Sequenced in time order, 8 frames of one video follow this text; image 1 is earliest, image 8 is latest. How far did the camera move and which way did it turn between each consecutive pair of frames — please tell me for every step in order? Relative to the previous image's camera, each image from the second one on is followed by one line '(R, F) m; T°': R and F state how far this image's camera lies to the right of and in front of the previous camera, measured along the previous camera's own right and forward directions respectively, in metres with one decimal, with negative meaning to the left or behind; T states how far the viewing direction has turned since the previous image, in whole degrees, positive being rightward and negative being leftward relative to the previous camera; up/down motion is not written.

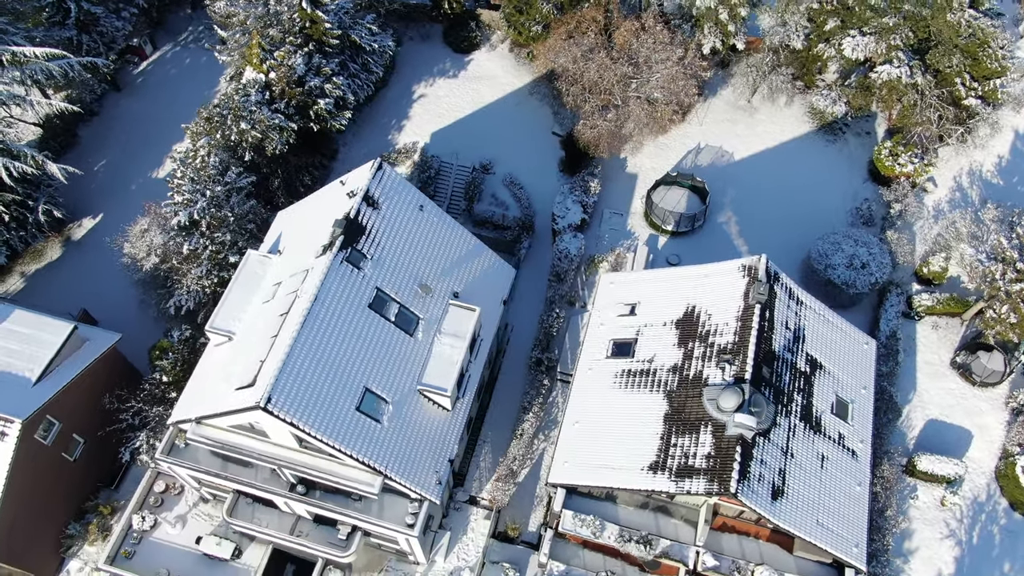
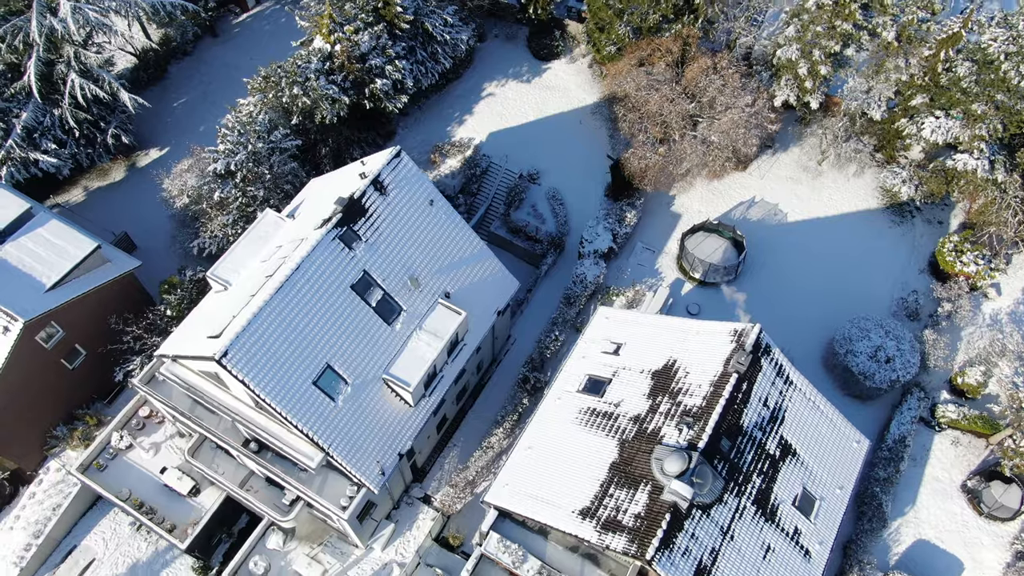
(+4.4, +0.6) m; -7°
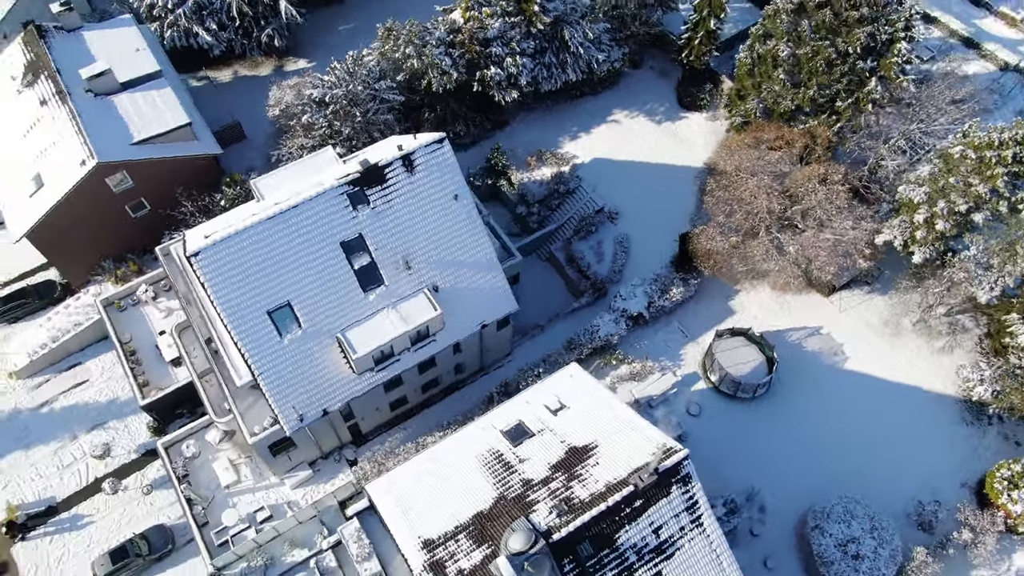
(+7.7, +1.5) m; -13°
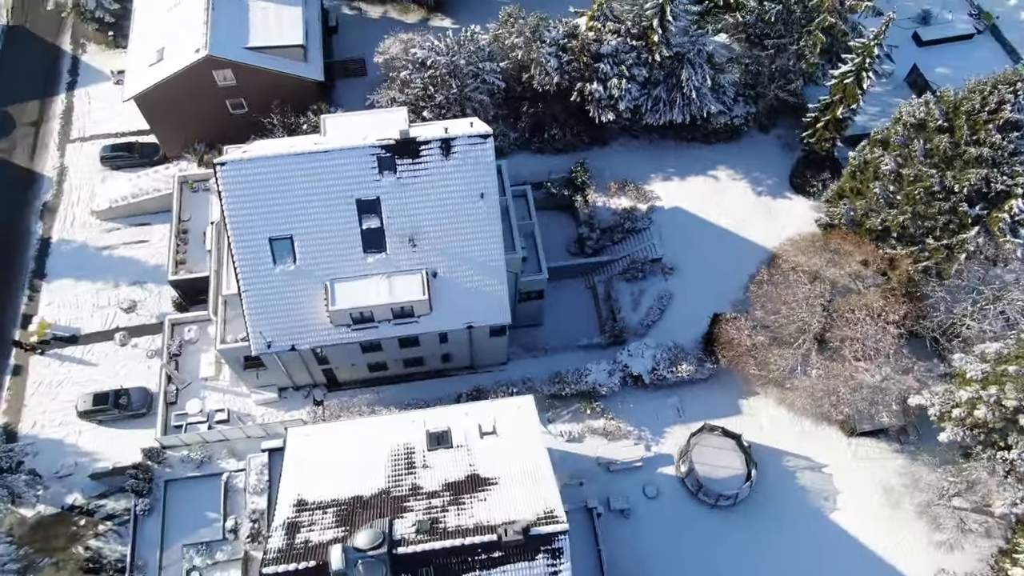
(+6.4, +1.3) m; -11°
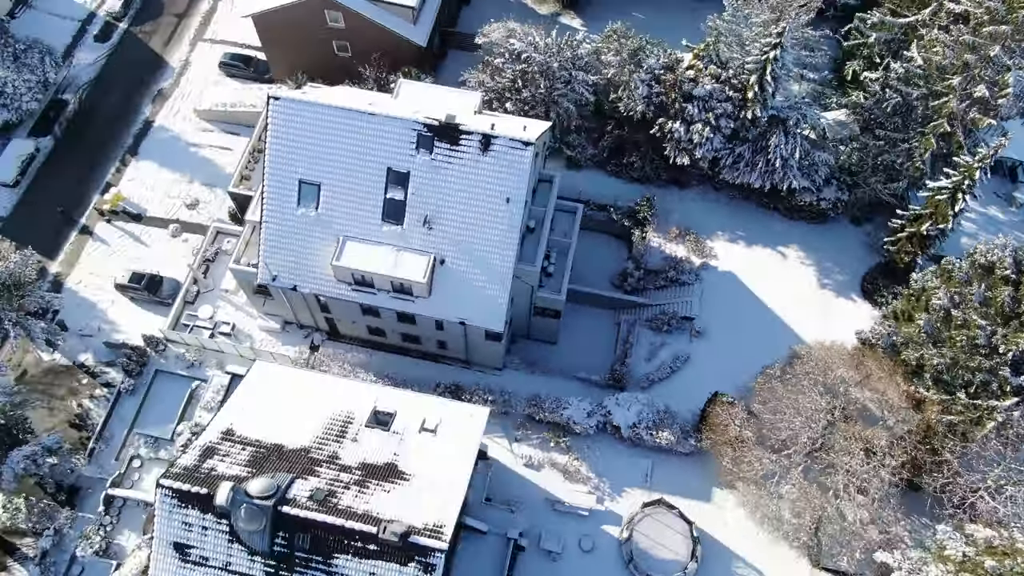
(+5.1, +1.0) m; -9°
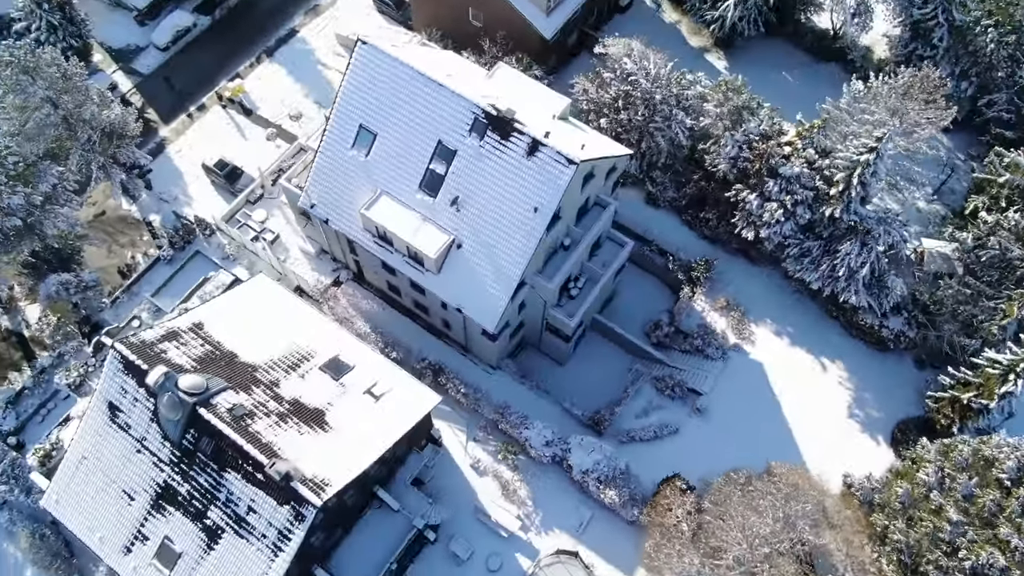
(+5.6, +0.8) m; -10°
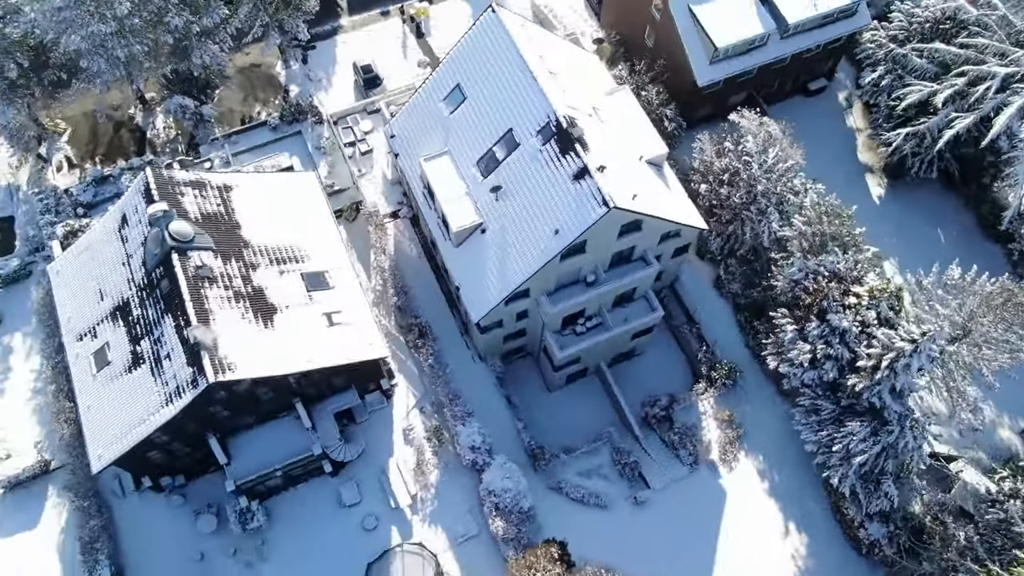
(+7.0, +1.0) m; -12°
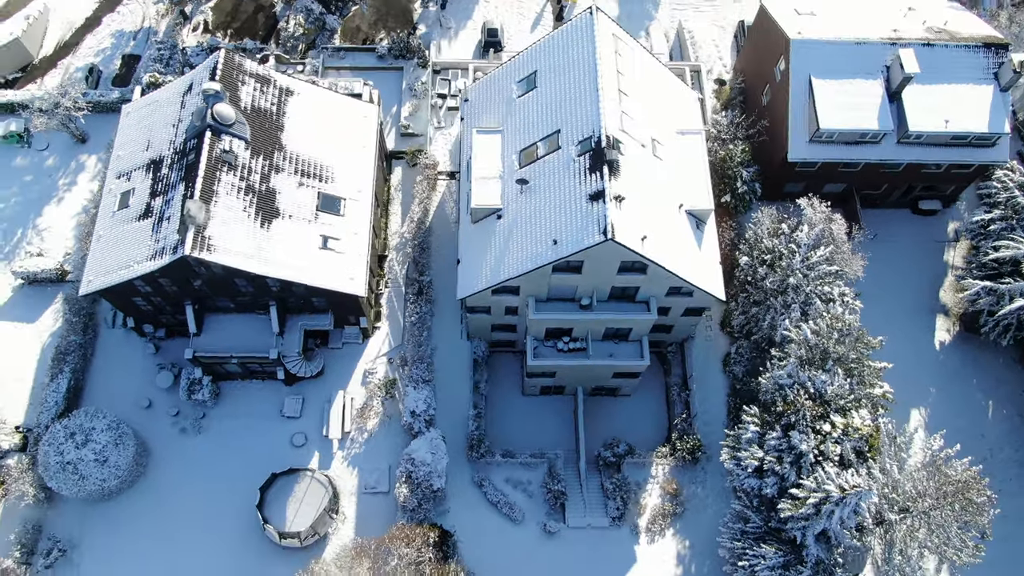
(+5.8, +0.5) m; -9°
